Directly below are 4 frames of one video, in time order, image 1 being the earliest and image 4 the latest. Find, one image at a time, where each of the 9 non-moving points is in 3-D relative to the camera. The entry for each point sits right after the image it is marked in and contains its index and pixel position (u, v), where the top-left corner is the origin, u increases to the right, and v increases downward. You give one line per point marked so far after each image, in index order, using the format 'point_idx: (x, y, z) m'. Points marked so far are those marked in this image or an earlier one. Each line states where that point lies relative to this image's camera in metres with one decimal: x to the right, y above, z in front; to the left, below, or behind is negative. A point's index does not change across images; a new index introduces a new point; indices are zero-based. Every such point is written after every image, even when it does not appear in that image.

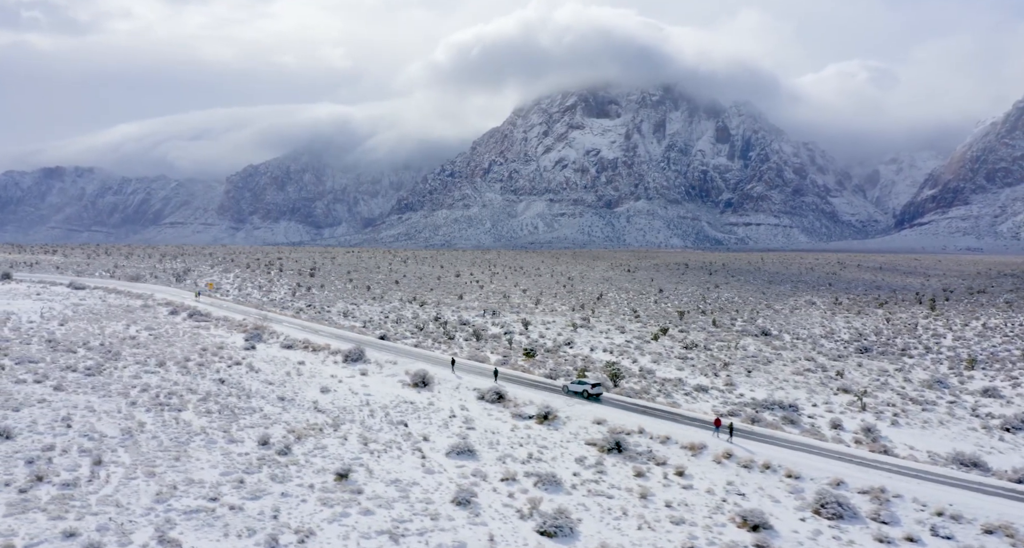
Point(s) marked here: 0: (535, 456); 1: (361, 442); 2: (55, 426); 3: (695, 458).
0: (+0.6, -4.5, +16.0) m
1: (-3.8, -4.3, +16.4) m
2: (-11.3, -3.7, +16.0) m
3: (+4.6, -4.7, +16.2) m
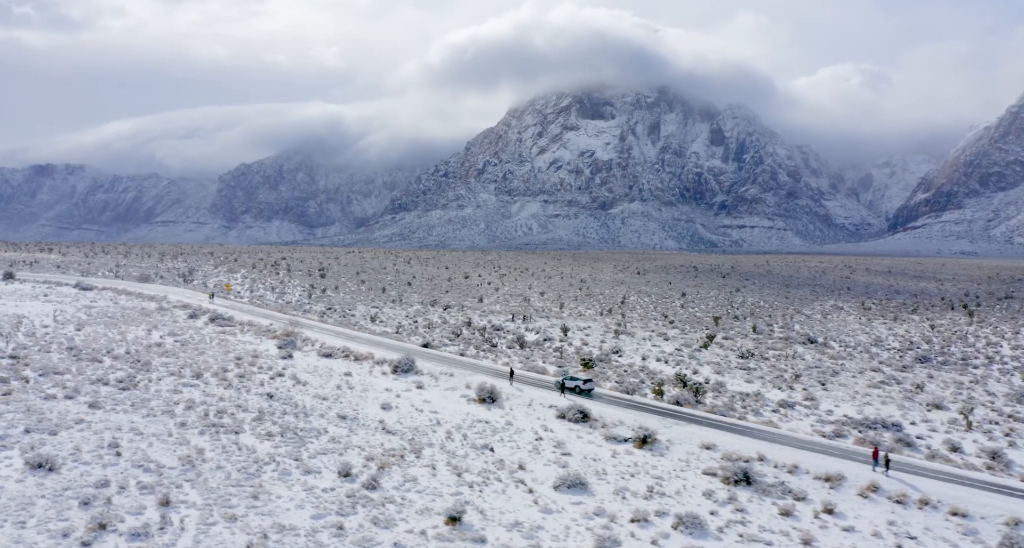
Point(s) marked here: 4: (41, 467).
0: (+3.1, -4.7, +13.9) m
1: (-1.3, -4.4, +14.3) m
2: (-8.8, -3.8, +13.8) m
3: (+7.2, -4.8, +14.3) m
4: (-9.3, -3.8, +12.8) m
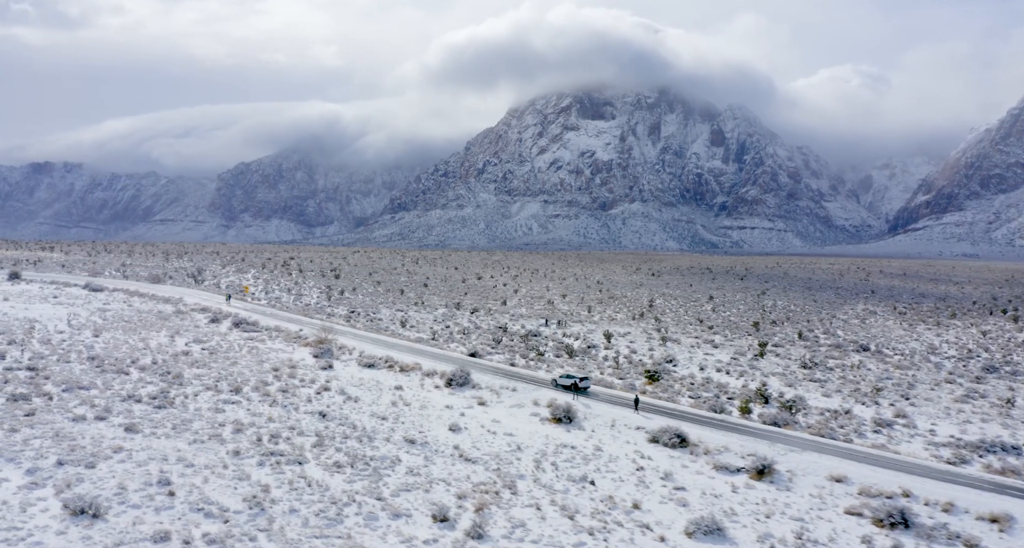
0: (+5.4, -4.8, +11.8) m
1: (+1.0, -4.5, +12.2) m
2: (-6.5, -3.9, +11.7) m
3: (+9.4, -5.0, +12.2) m
4: (-7.0, -3.9, +10.6) m
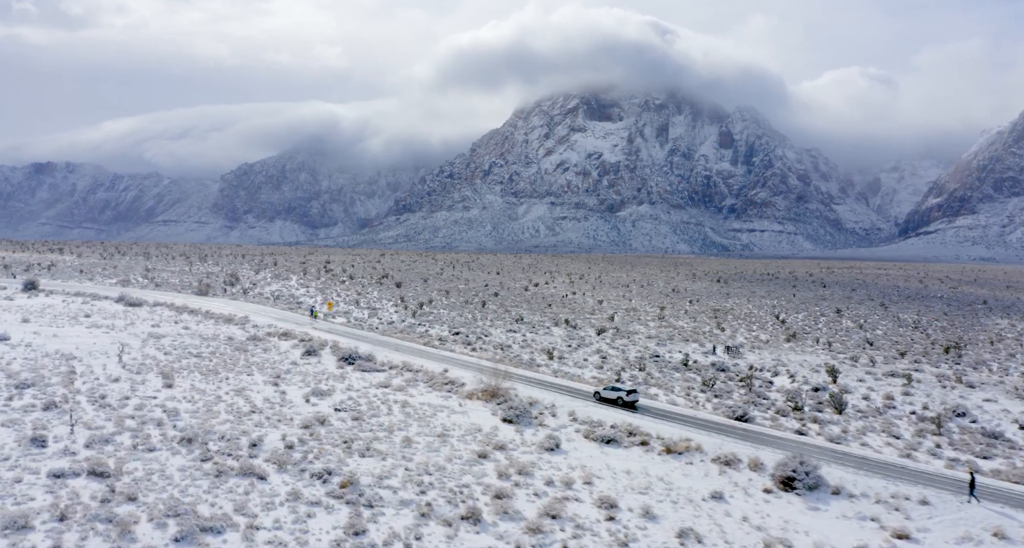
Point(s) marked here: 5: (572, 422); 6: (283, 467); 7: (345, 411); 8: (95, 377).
0: (+13.1, -5.4, +3.0) m
1: (+8.7, -5.1, +3.4) m
2: (+1.2, -4.4, +2.8) m
3: (+17.1, -5.6, +3.4) m
4: (+0.7, -4.4, +1.8) m
5: (+1.5, -3.8, +16.7) m
6: (-4.4, -3.7, +12.4) m
7: (-4.6, -3.5, +17.1) m
8: (-11.6, -2.9, +18.1) m
